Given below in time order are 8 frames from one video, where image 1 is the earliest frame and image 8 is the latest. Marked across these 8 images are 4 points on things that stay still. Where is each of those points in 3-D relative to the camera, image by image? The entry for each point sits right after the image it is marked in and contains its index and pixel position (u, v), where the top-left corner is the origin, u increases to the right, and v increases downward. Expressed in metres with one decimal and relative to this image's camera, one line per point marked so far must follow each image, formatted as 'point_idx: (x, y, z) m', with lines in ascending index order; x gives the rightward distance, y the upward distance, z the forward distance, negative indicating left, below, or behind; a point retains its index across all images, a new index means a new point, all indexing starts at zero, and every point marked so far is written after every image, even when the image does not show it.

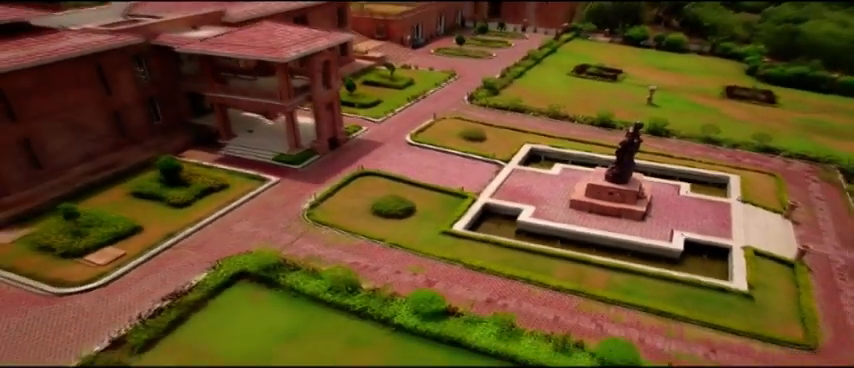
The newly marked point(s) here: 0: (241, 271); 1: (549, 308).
0: (-3.7, -1.7, +12.7) m
1: (+2.3, -2.4, +12.2) m
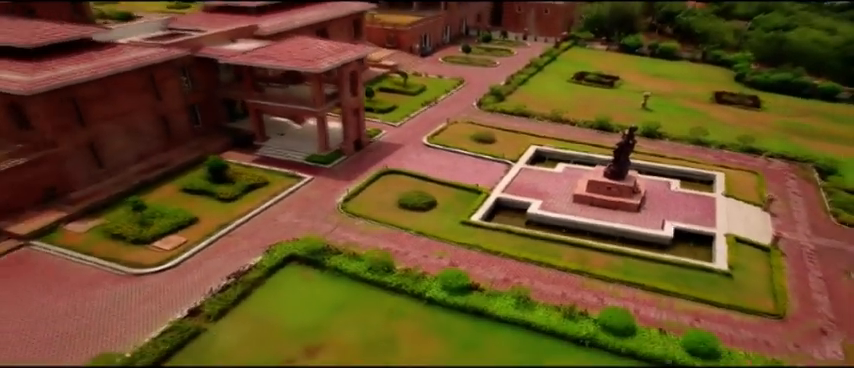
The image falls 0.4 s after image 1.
0: (-3.1, -1.6, +14.7) m
1: (+2.9, -2.2, +14.2) m
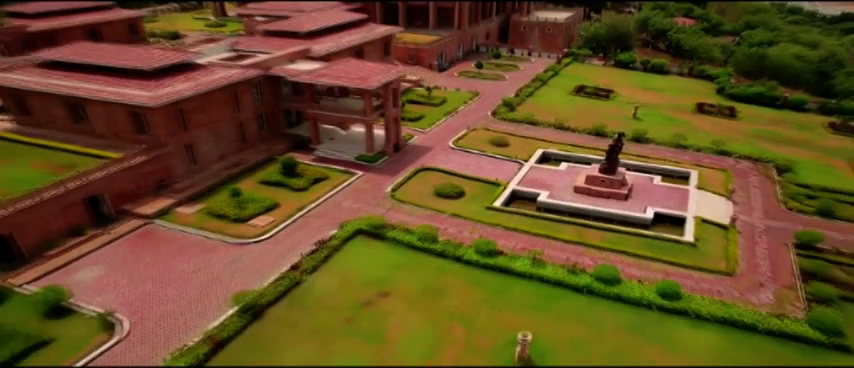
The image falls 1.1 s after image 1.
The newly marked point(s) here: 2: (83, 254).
0: (-2.1, -1.3, +19.1) m
1: (+4.0, -2.0, +18.6) m
2: (-9.6, -1.9, +17.7) m
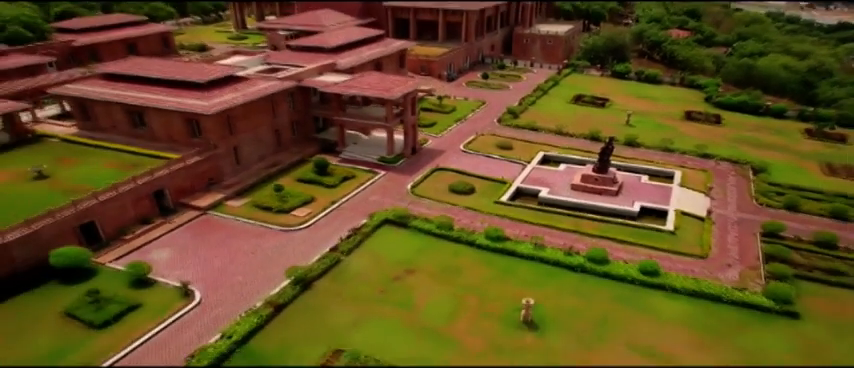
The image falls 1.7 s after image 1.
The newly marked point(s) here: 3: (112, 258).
0: (-1.5, -1.2, +22.3) m
1: (+4.6, -1.8, +21.8) m
2: (-9.0, -1.7, +20.9) m
3: (-9.6, -2.2, +19.6) m
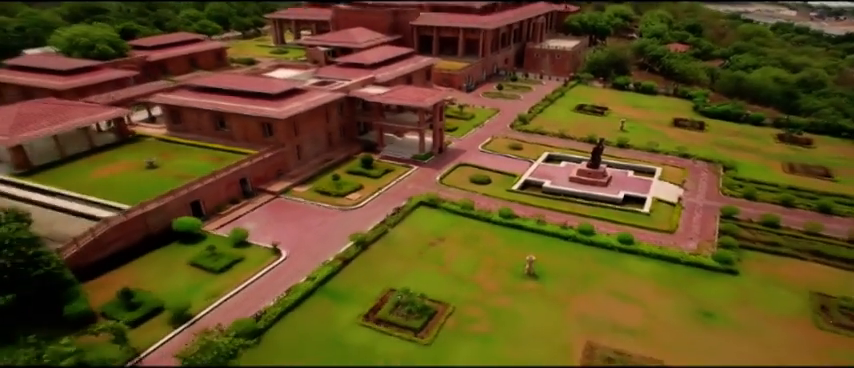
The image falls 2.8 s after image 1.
0: (-0.3, -0.8, +28.3) m
1: (+5.7, -1.4, +27.7) m
2: (-7.8, -1.2, +27.1) m
3: (-8.5, -1.7, +25.7) m
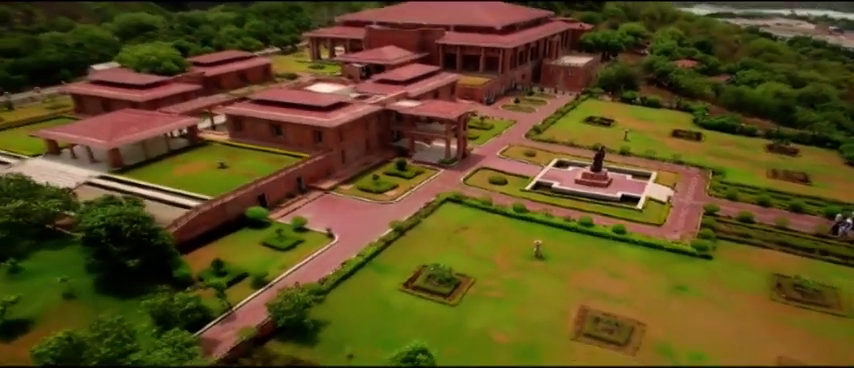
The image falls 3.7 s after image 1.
0: (+1.0, -0.7, +33.5) m
1: (+7.0, -1.4, +32.7) m
2: (-6.5, -1.1, +32.5) m
3: (-7.3, -1.6, +31.2) m
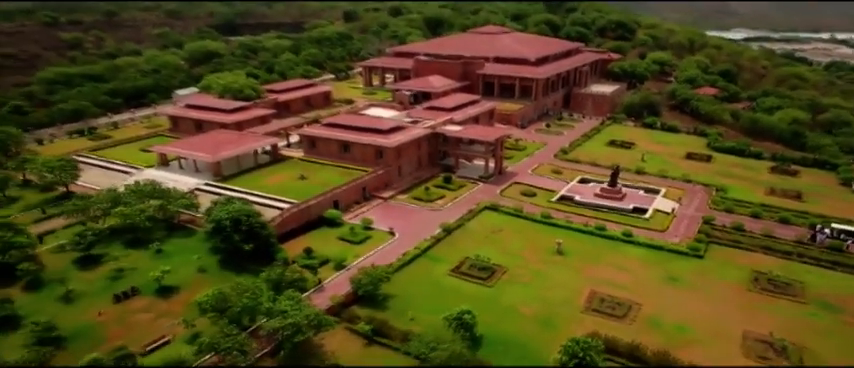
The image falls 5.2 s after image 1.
0: (+3.7, -1.4, +40.5) m
1: (+9.6, -2.2, +39.4) m
2: (-3.9, -1.6, +40.0) m
3: (-4.8, -2.0, +38.7) m
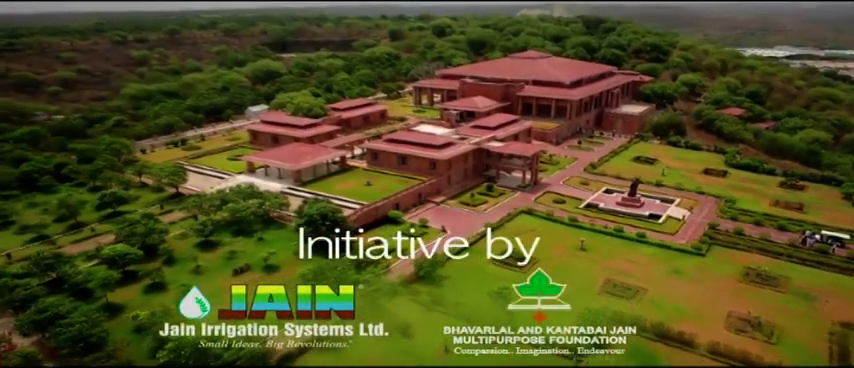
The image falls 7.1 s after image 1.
0: (+7.1, -2.0, +48.0) m
1: (+12.9, -2.8, +46.4) m
2: (-0.5, -2.1, +47.9) m
3: (-1.4, -2.5, +46.6) m
